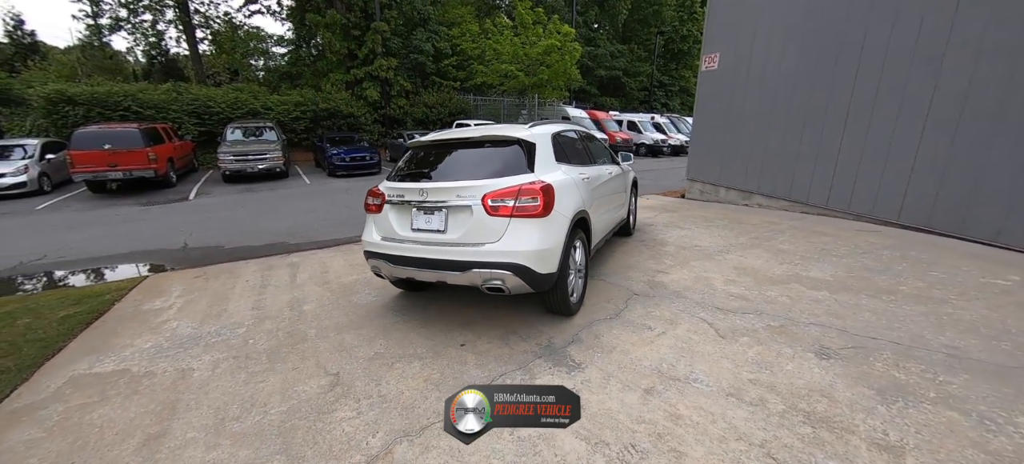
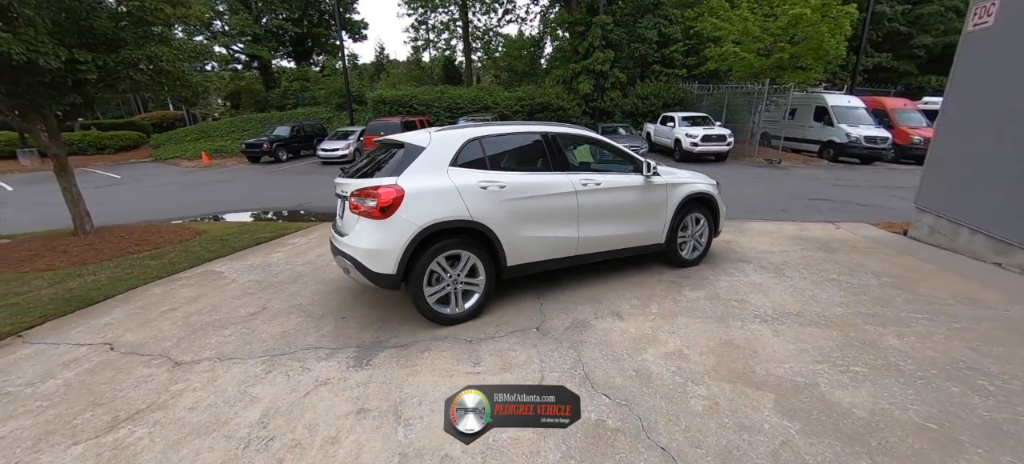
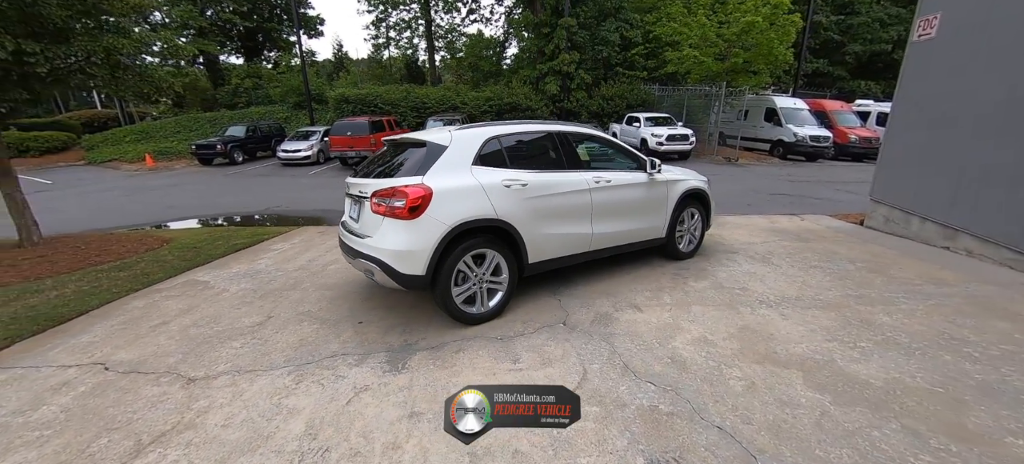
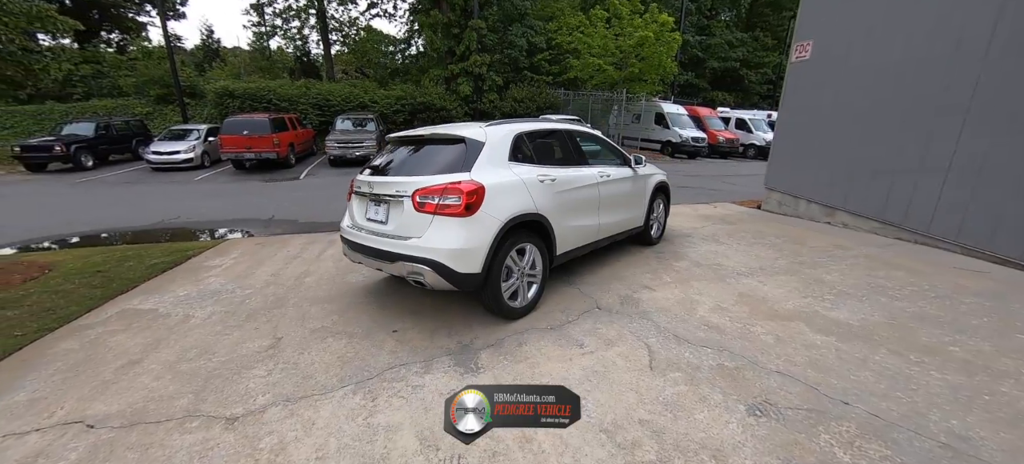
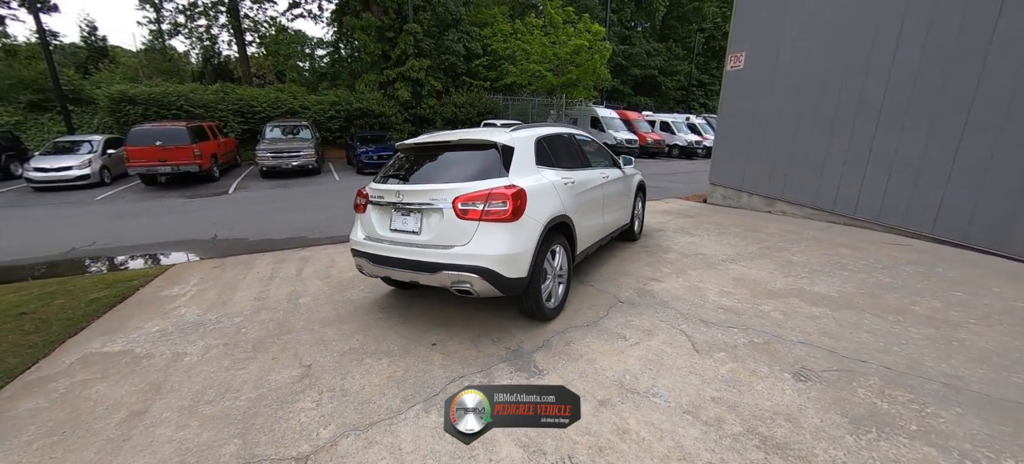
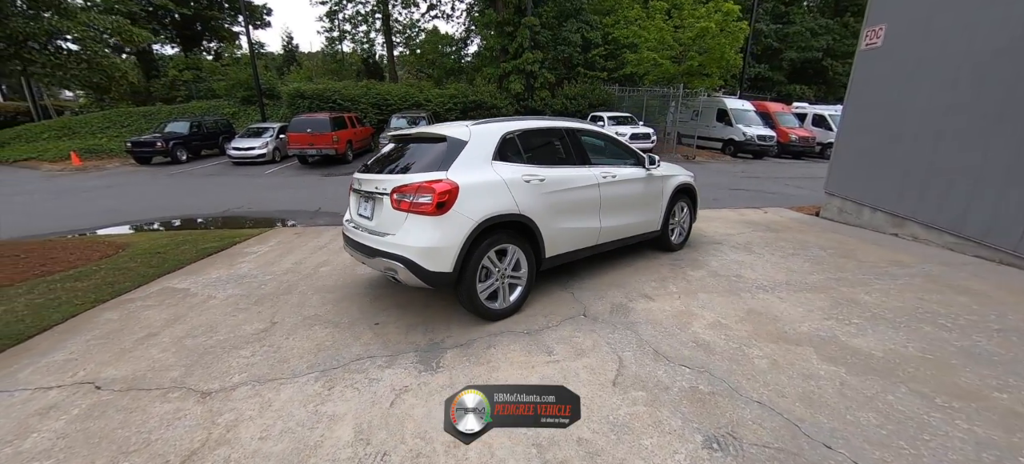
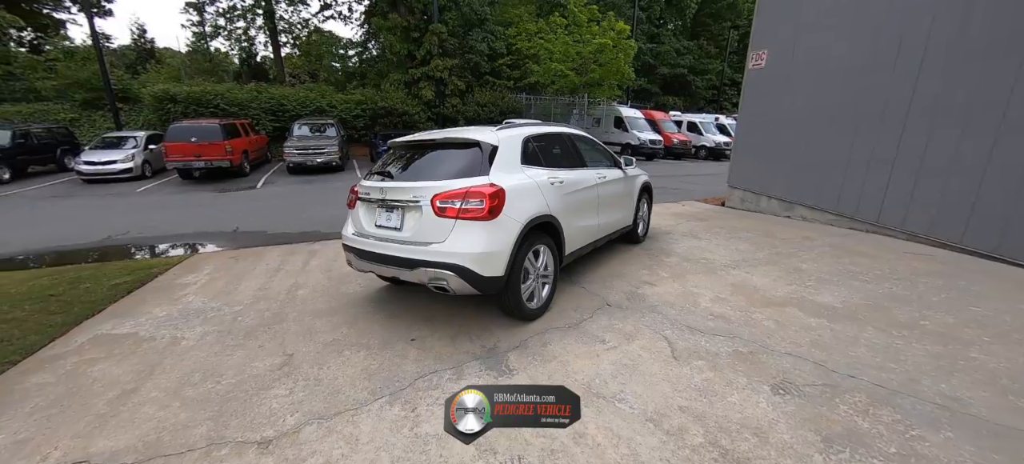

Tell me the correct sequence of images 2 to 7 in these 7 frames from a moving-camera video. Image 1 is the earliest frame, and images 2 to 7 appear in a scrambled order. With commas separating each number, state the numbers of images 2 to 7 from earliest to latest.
5, 7, 4, 6, 3, 2
